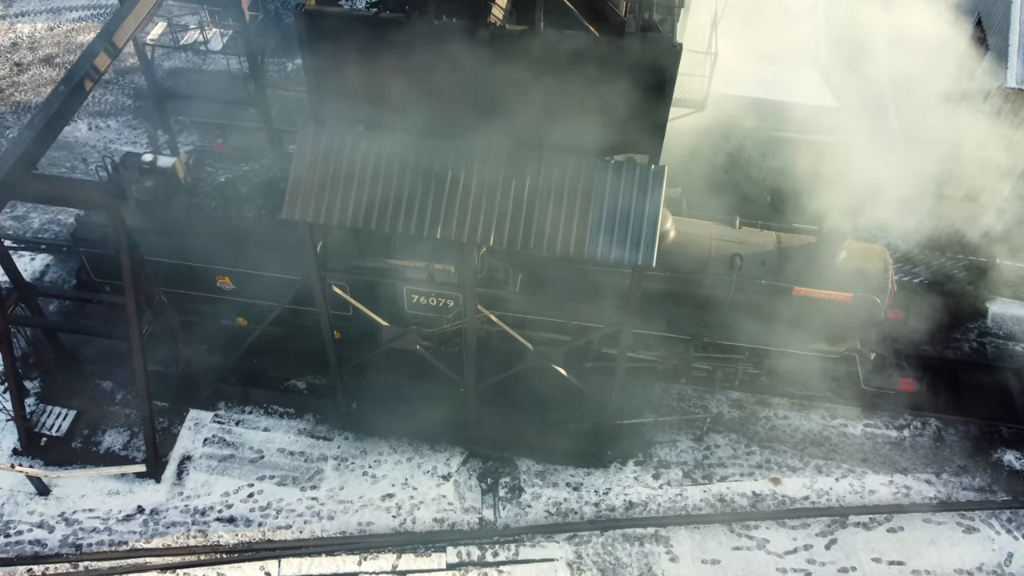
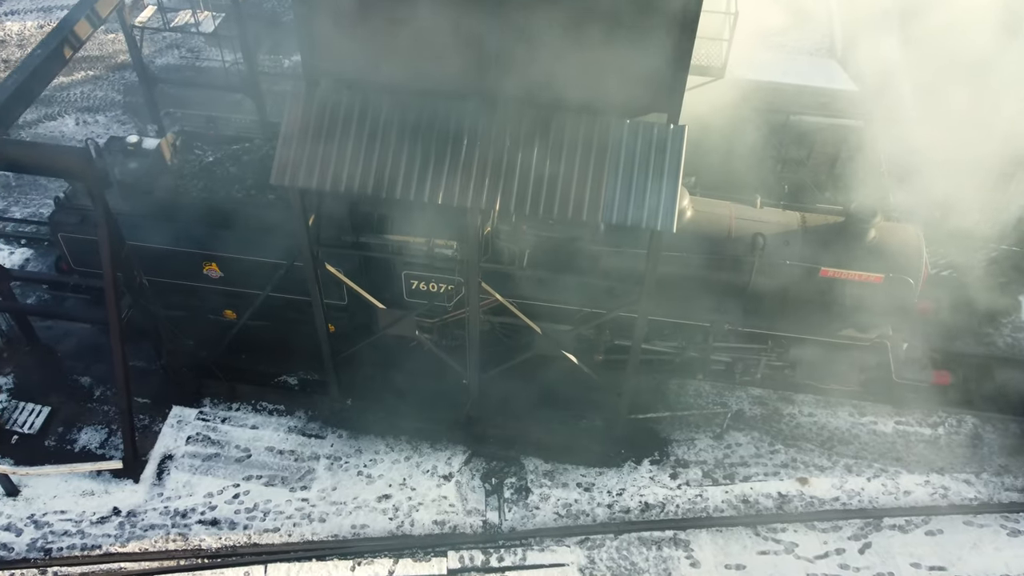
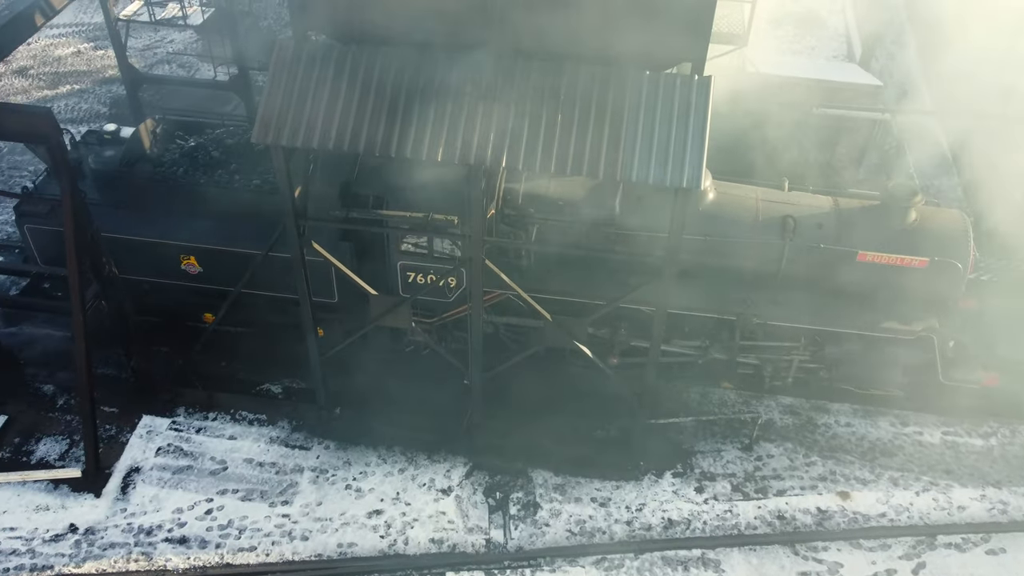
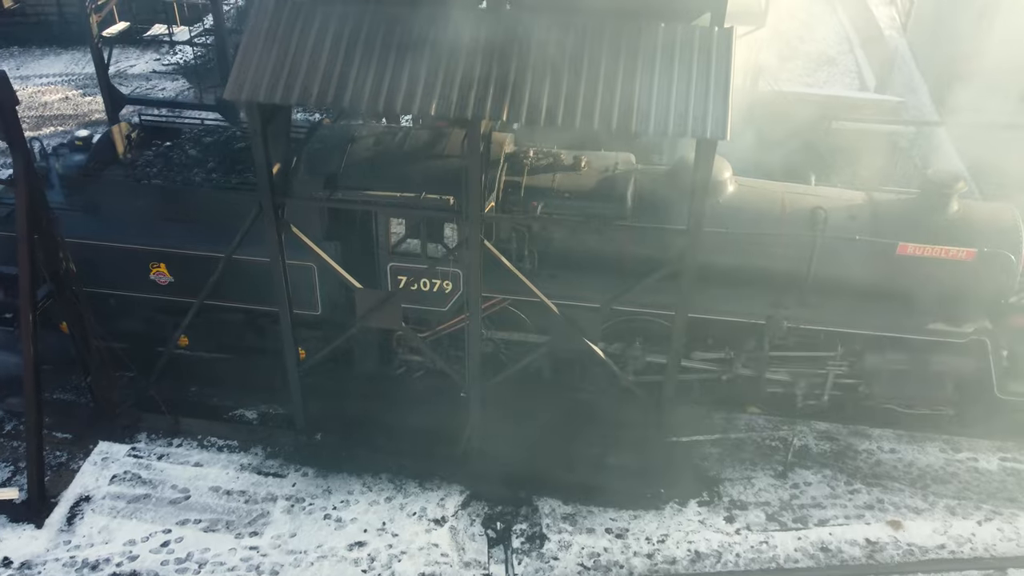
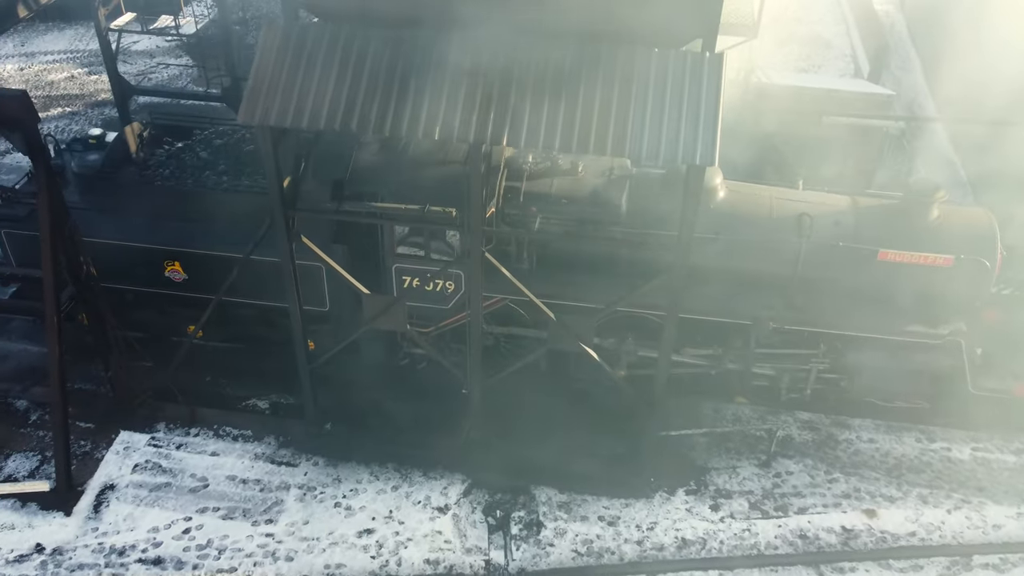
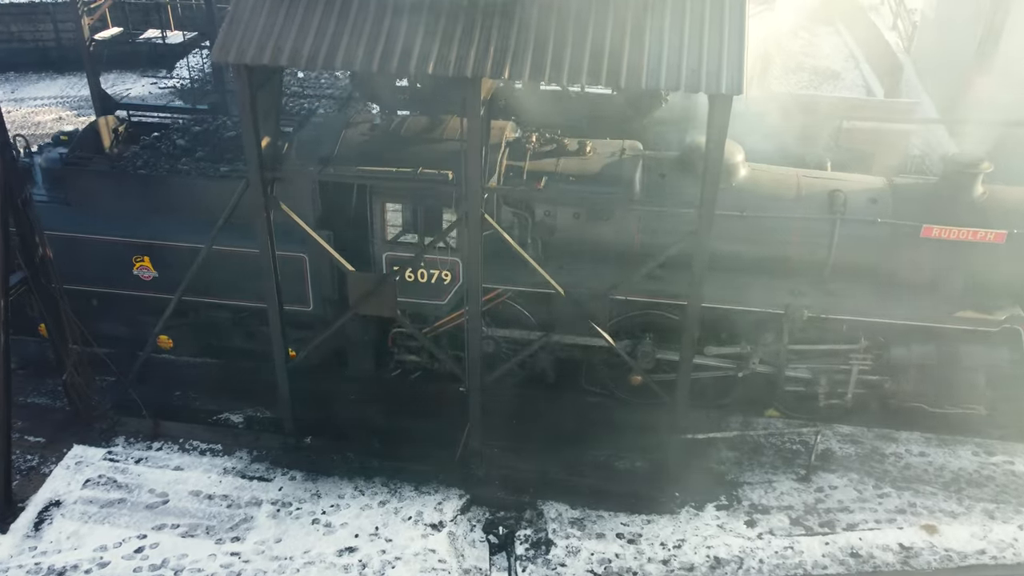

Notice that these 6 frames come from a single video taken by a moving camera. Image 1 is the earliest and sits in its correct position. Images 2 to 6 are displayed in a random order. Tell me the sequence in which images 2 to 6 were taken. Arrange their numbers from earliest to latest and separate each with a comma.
2, 3, 5, 4, 6
